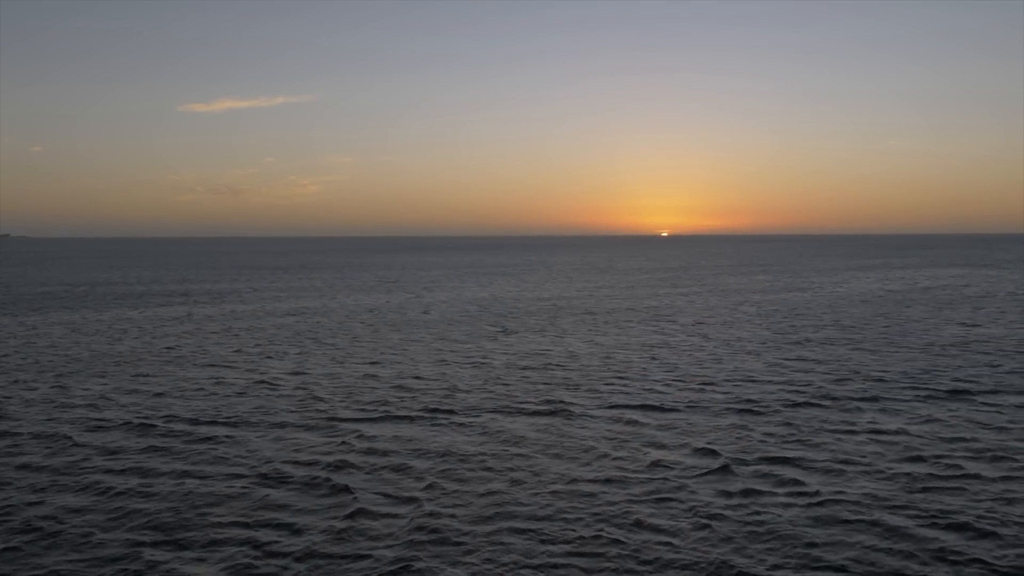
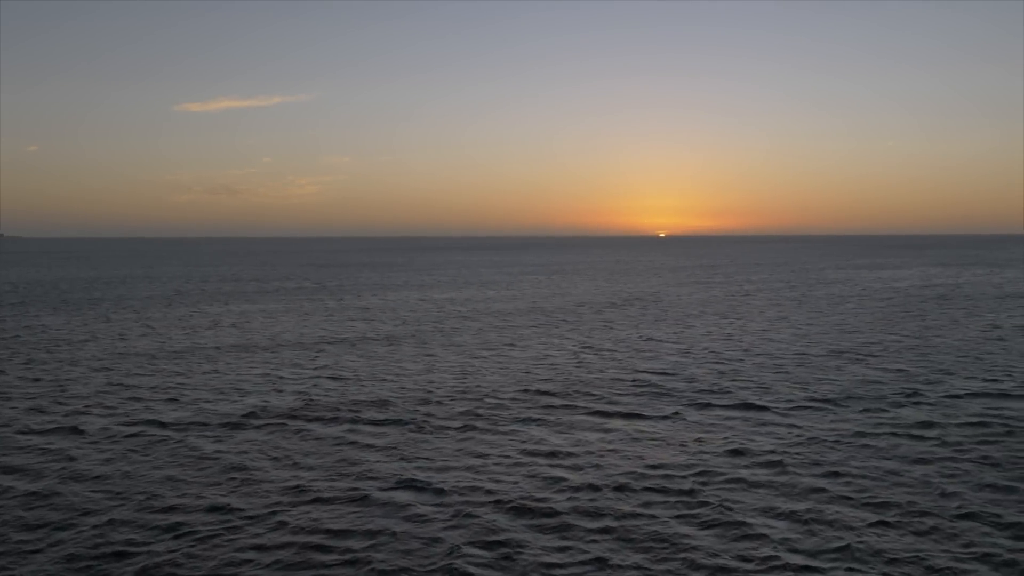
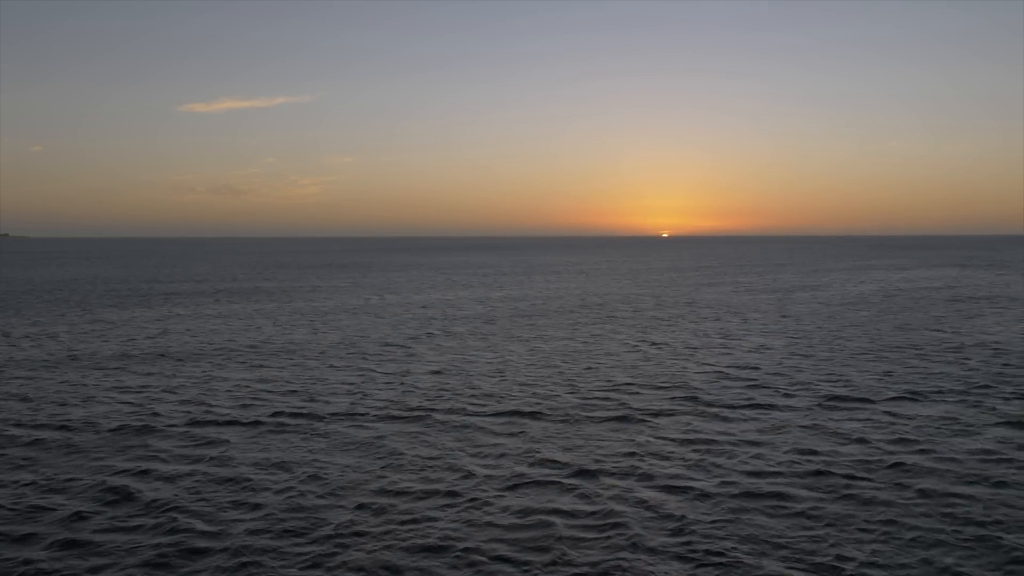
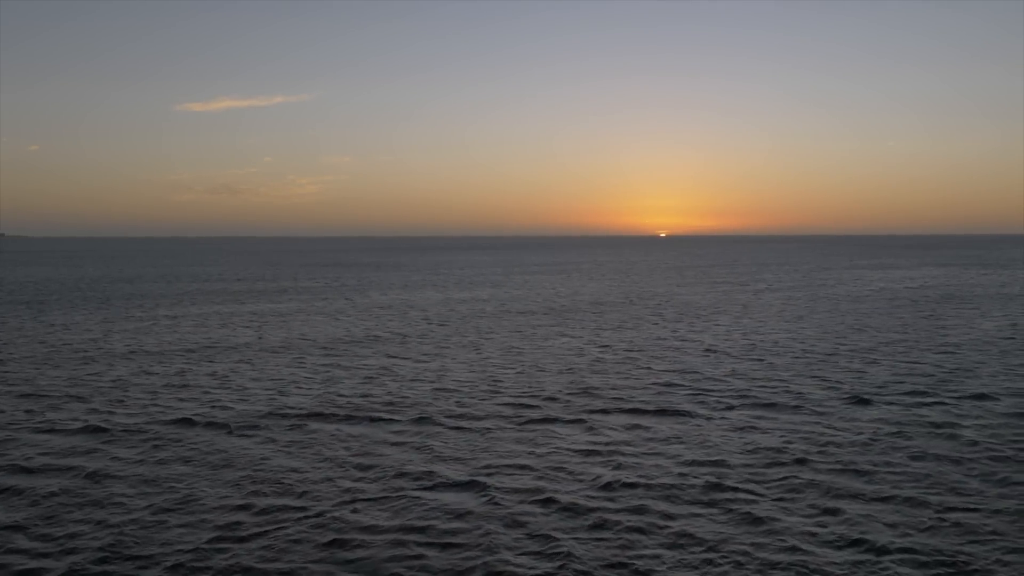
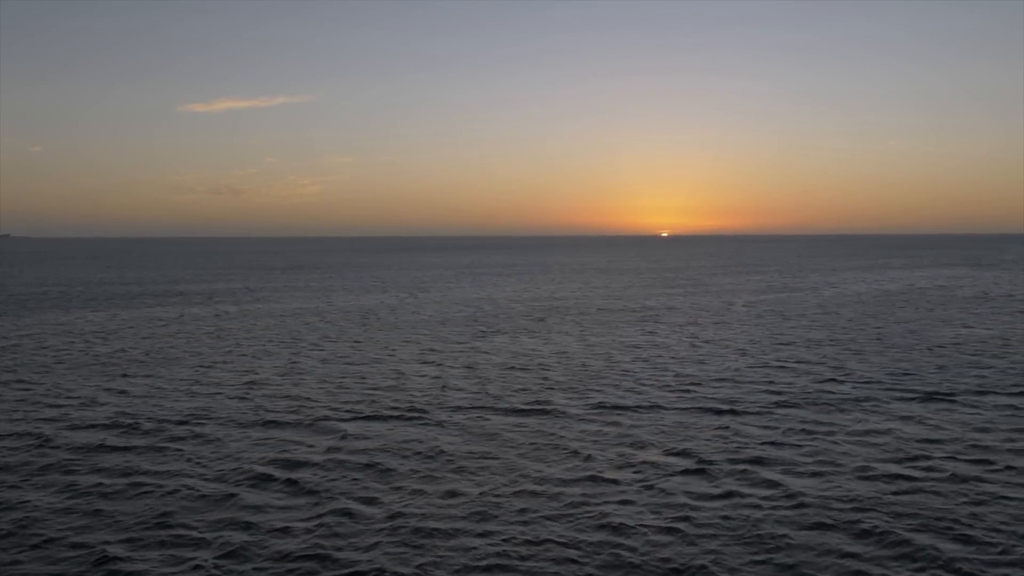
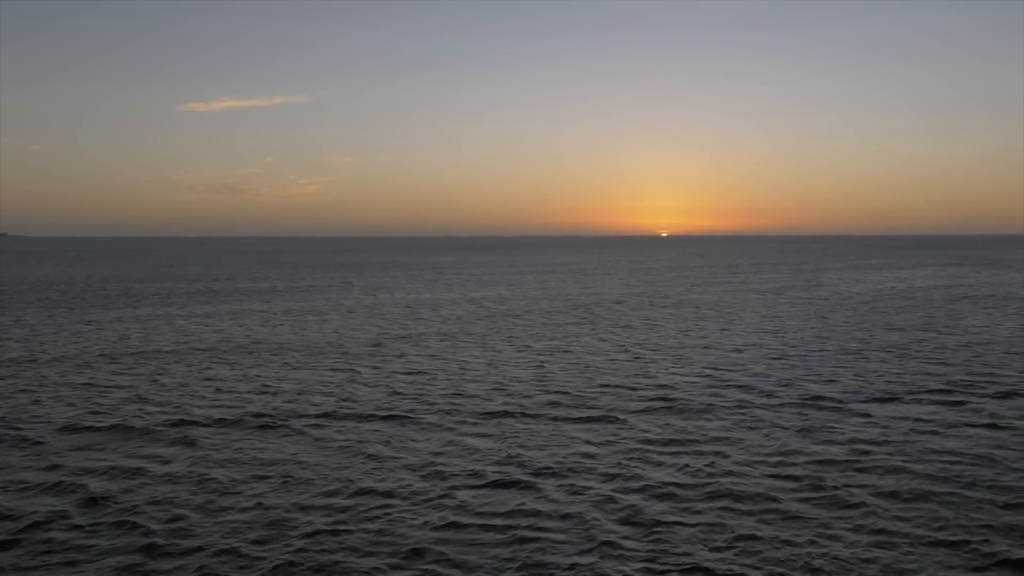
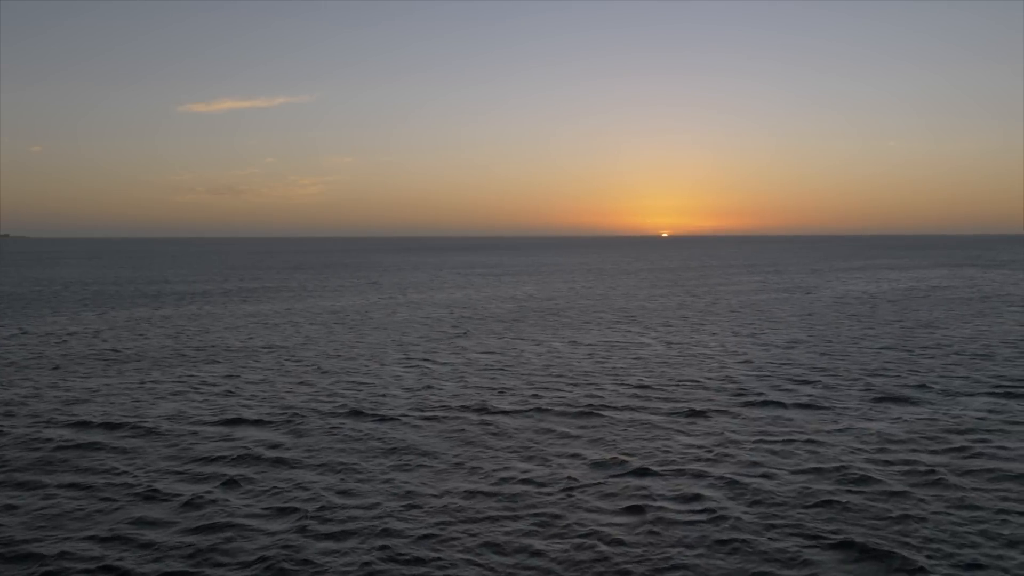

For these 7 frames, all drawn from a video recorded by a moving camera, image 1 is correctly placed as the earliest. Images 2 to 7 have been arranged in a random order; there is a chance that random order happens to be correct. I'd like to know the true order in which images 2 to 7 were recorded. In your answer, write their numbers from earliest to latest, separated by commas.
5, 7, 3, 6, 4, 2
